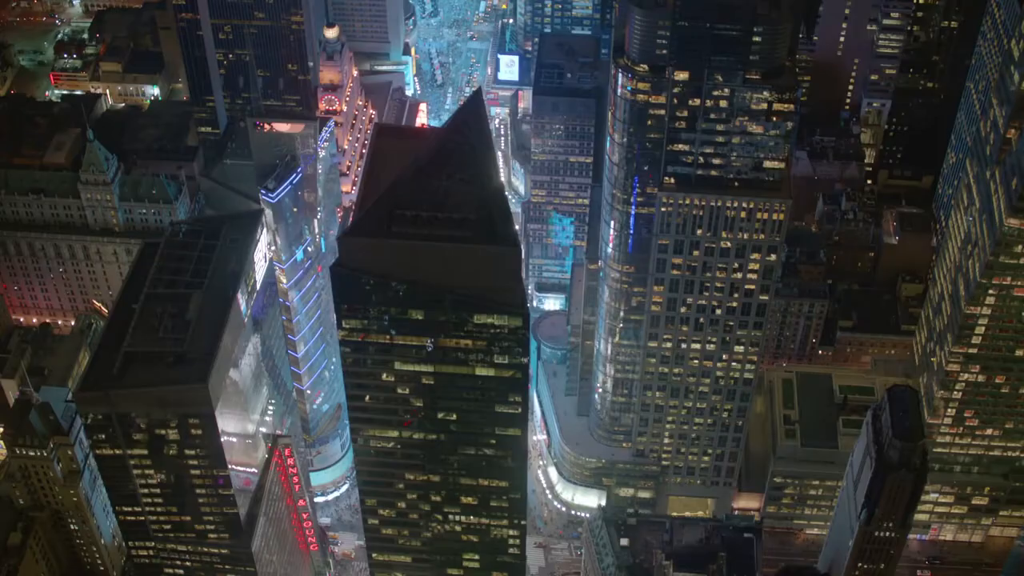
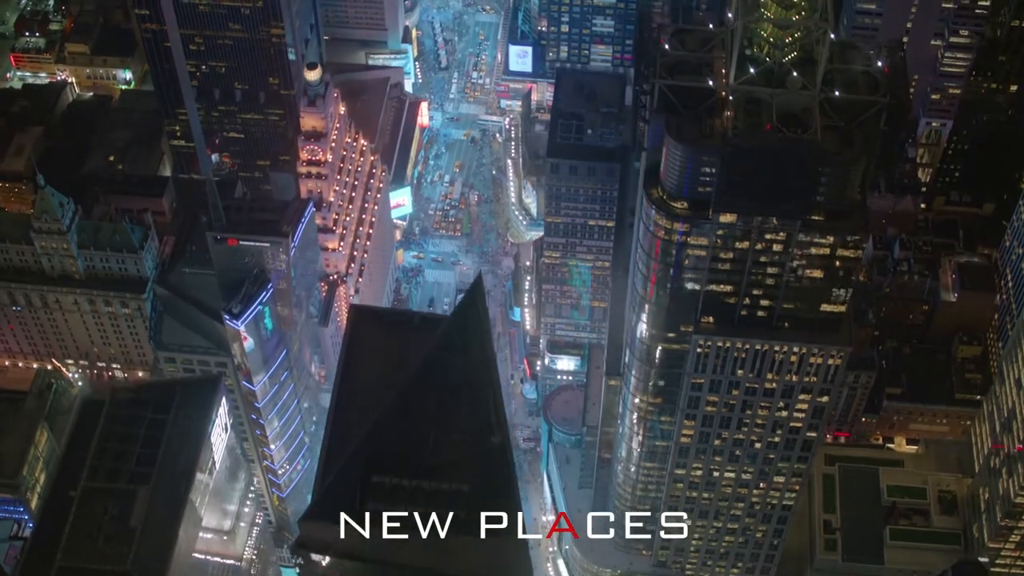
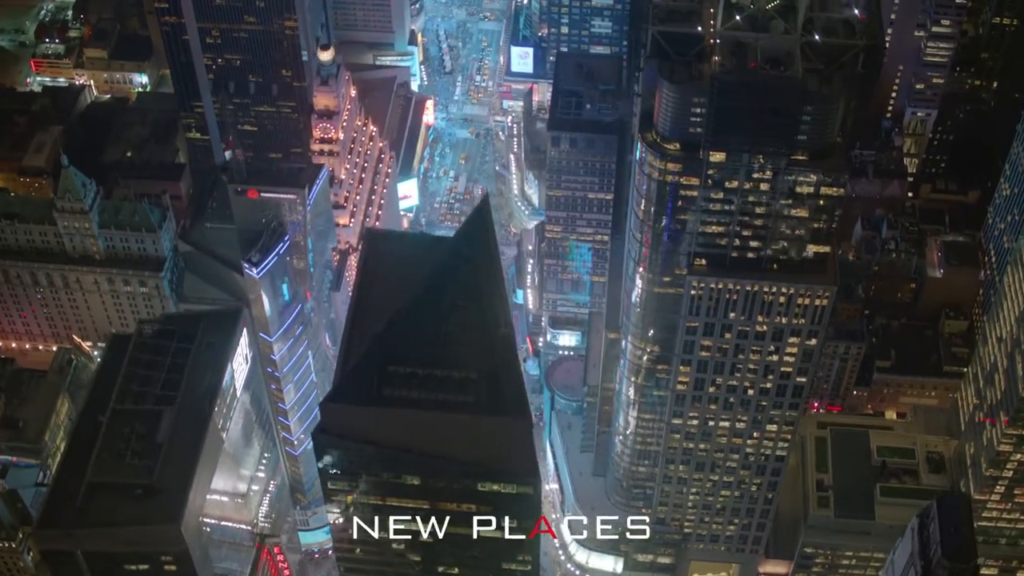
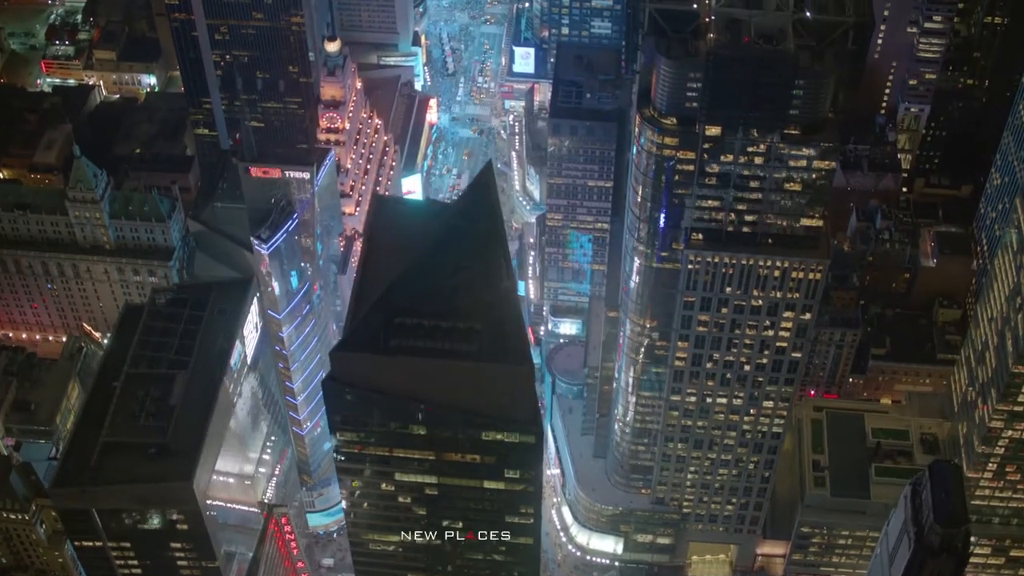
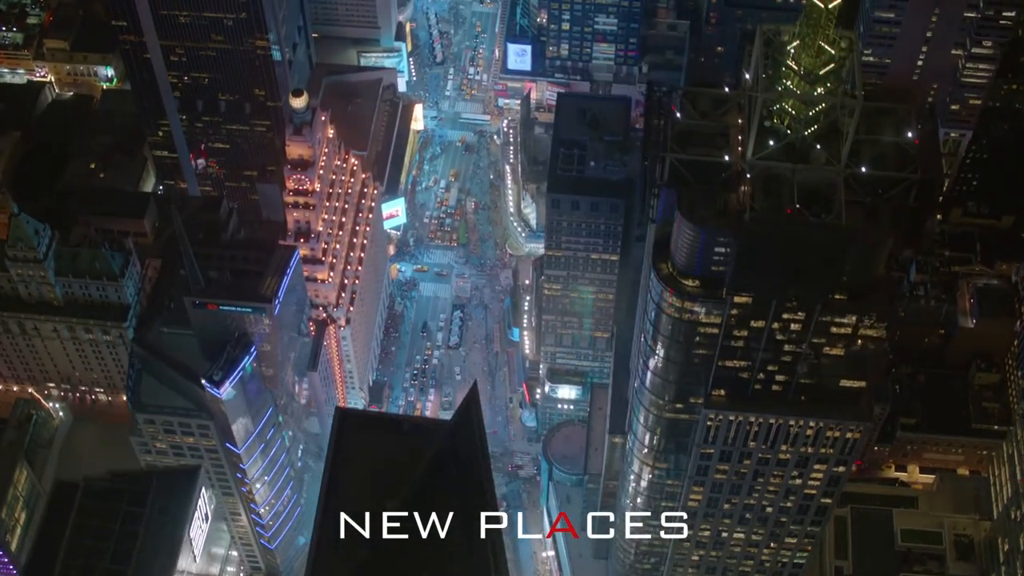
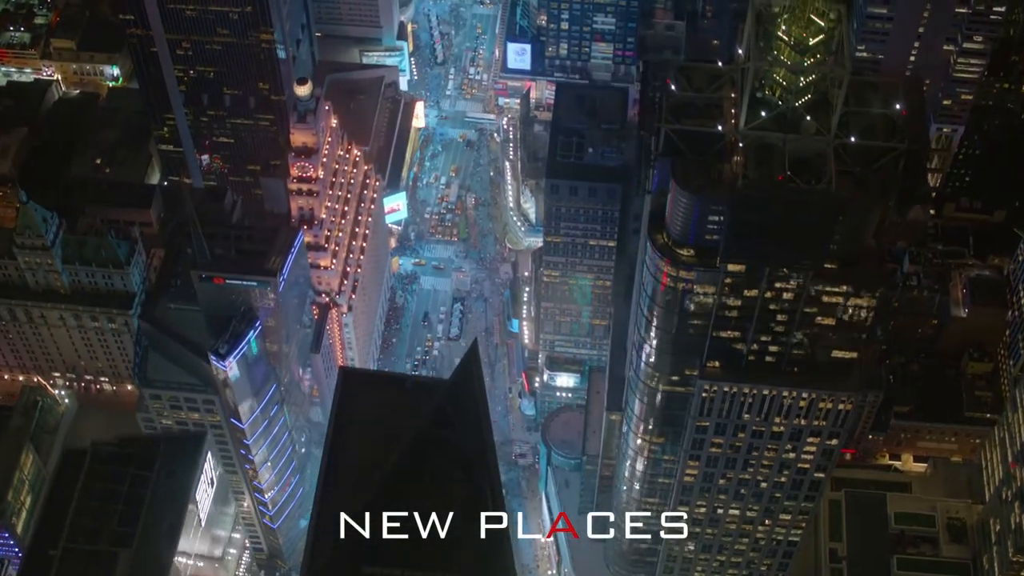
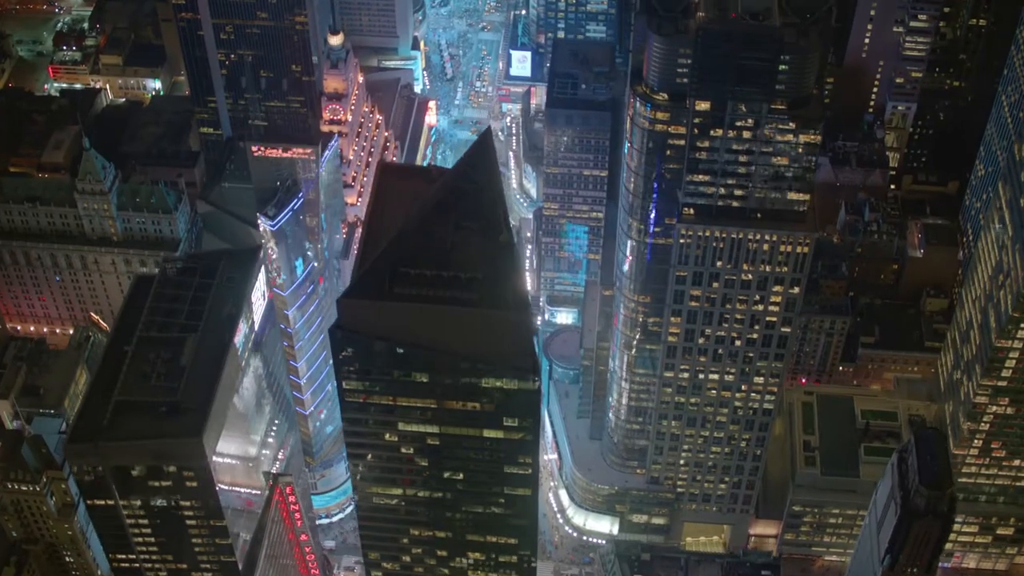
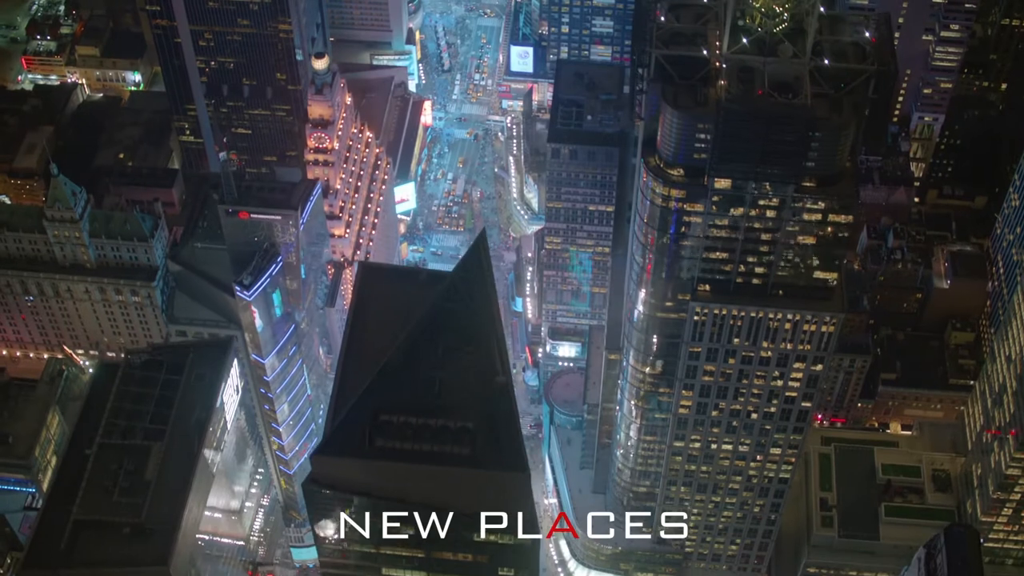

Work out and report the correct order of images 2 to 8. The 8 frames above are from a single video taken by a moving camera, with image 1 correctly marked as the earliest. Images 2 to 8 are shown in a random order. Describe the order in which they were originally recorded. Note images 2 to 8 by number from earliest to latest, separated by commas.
7, 4, 3, 8, 2, 6, 5
